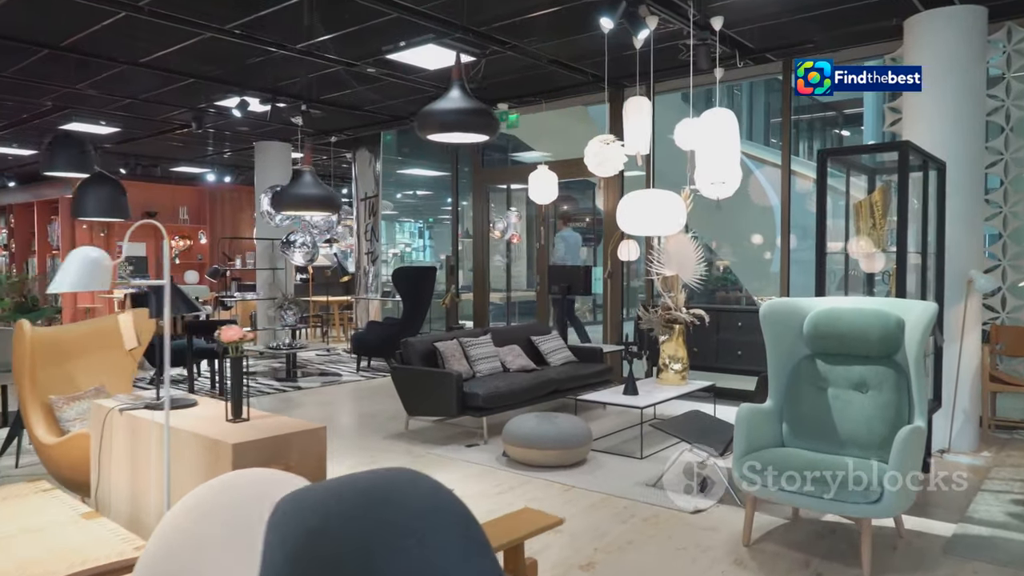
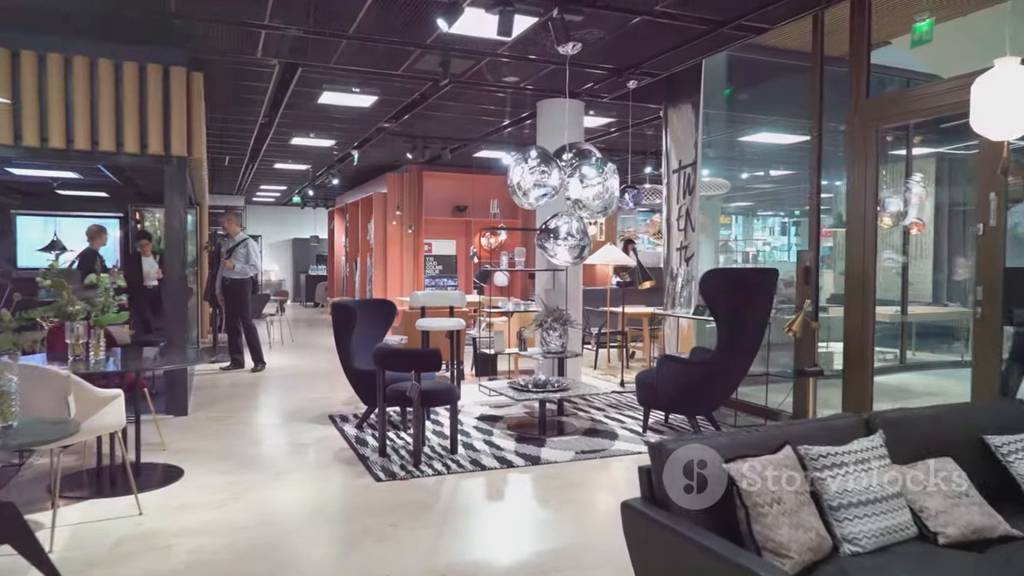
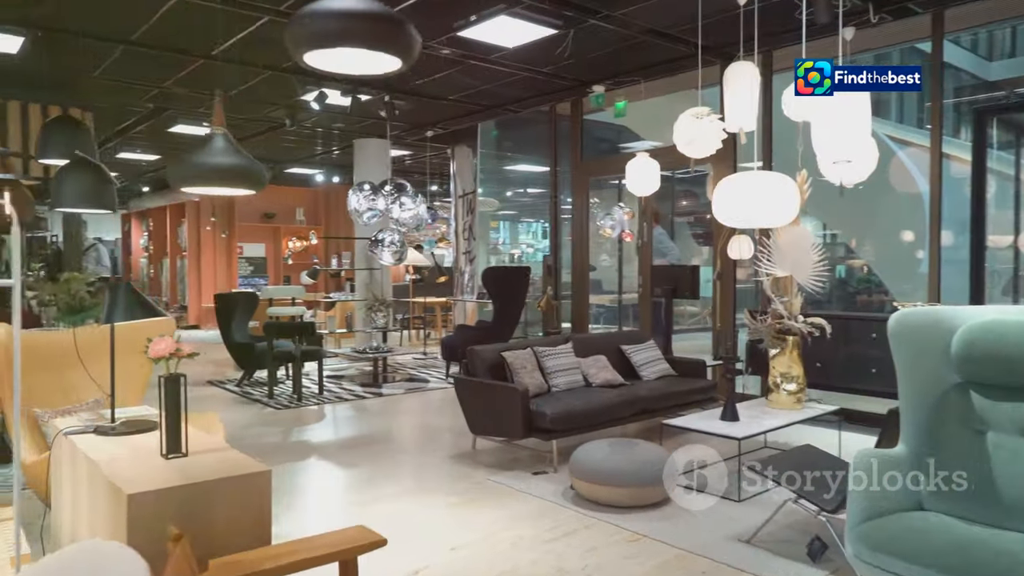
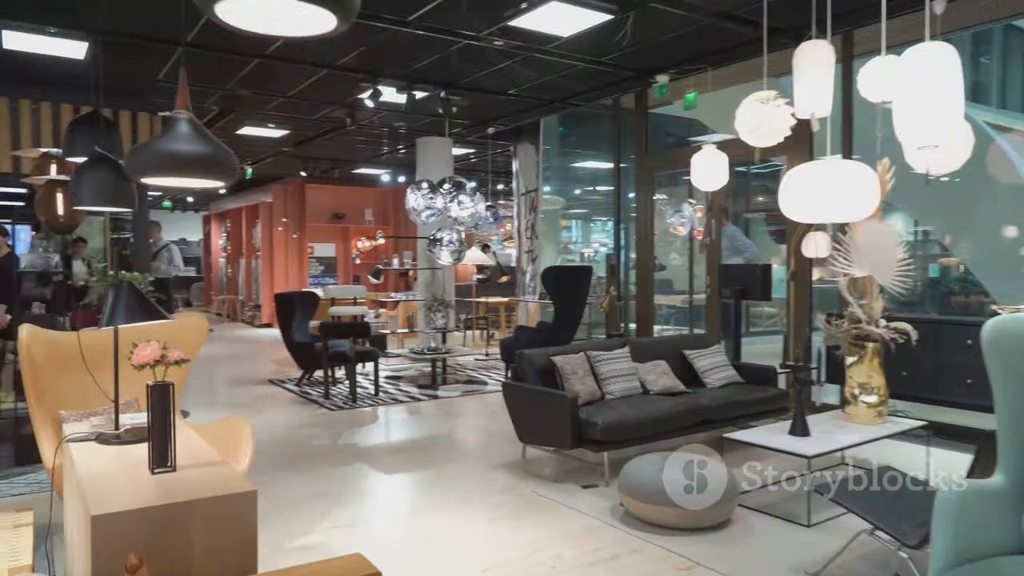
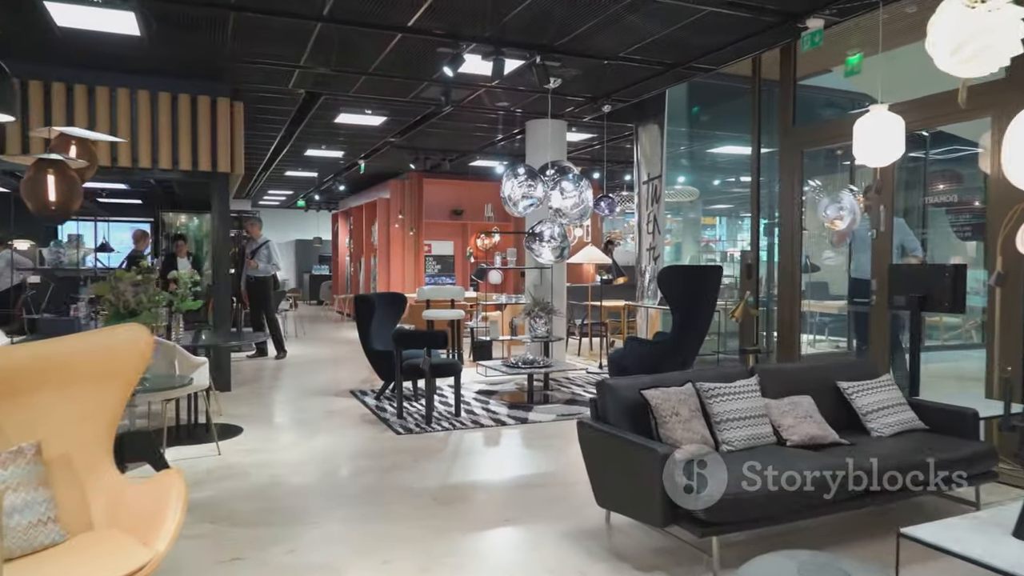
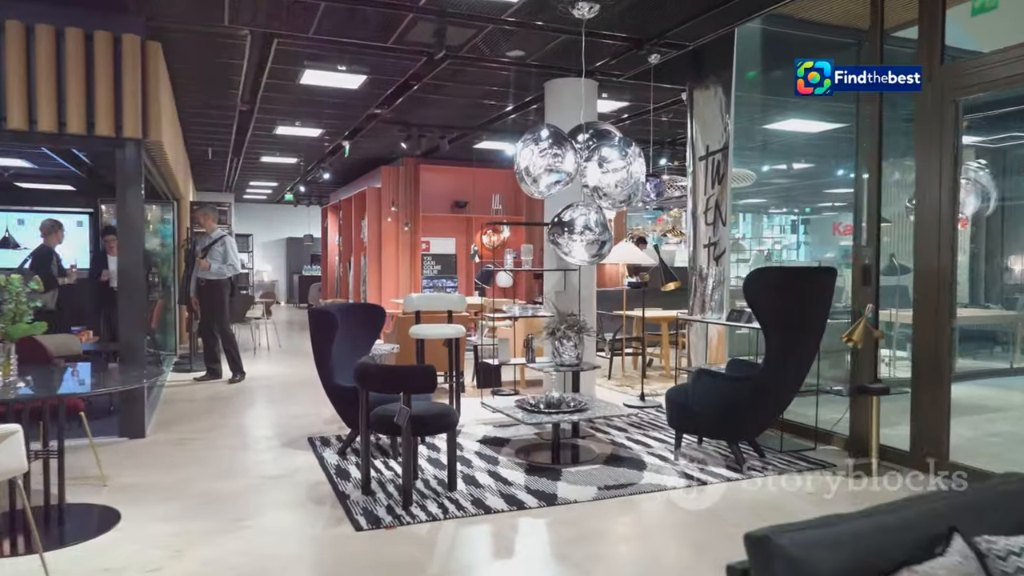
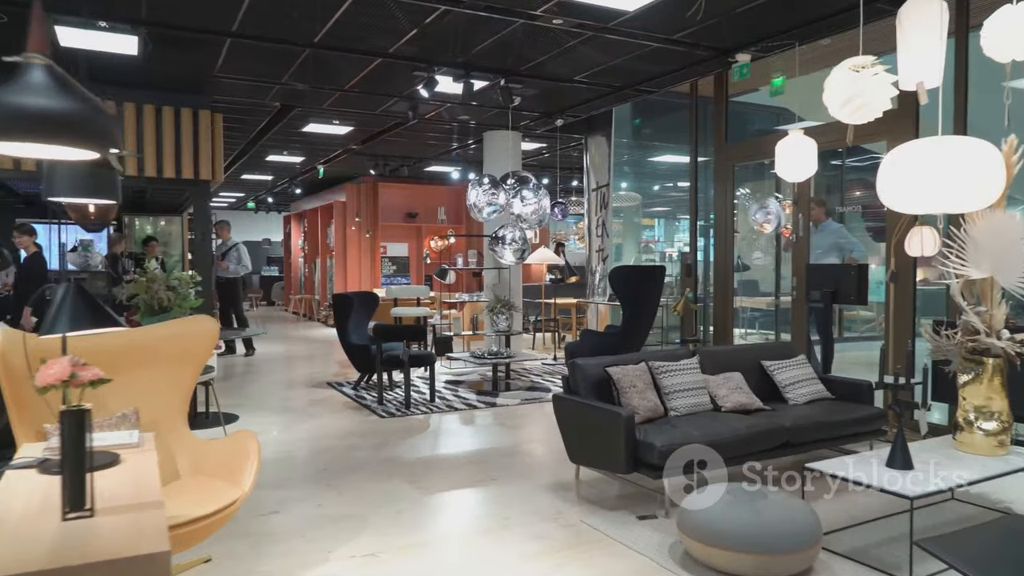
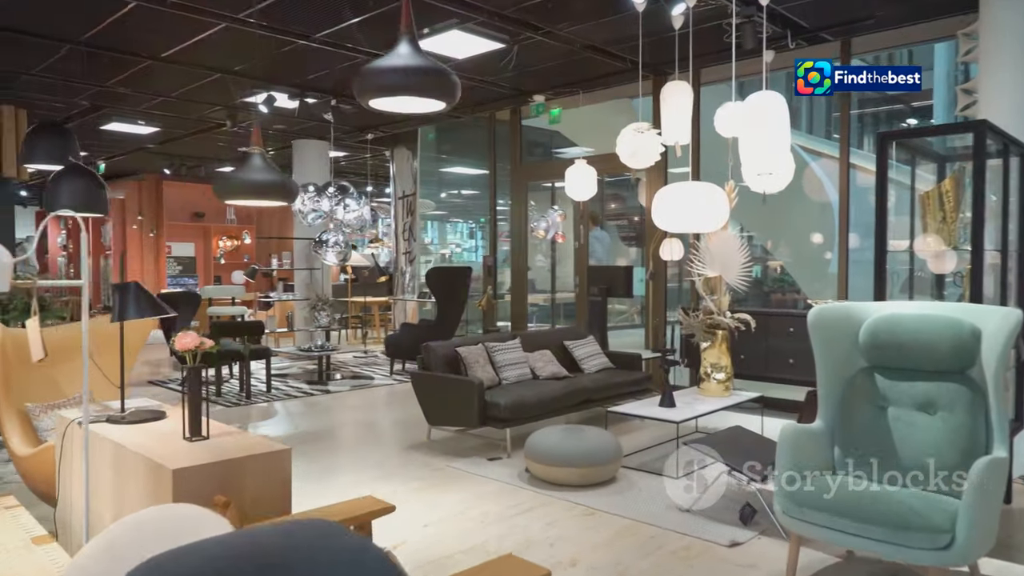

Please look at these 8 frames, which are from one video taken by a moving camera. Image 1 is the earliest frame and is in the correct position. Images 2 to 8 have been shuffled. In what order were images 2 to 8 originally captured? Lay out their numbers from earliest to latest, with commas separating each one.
8, 3, 4, 7, 5, 2, 6
